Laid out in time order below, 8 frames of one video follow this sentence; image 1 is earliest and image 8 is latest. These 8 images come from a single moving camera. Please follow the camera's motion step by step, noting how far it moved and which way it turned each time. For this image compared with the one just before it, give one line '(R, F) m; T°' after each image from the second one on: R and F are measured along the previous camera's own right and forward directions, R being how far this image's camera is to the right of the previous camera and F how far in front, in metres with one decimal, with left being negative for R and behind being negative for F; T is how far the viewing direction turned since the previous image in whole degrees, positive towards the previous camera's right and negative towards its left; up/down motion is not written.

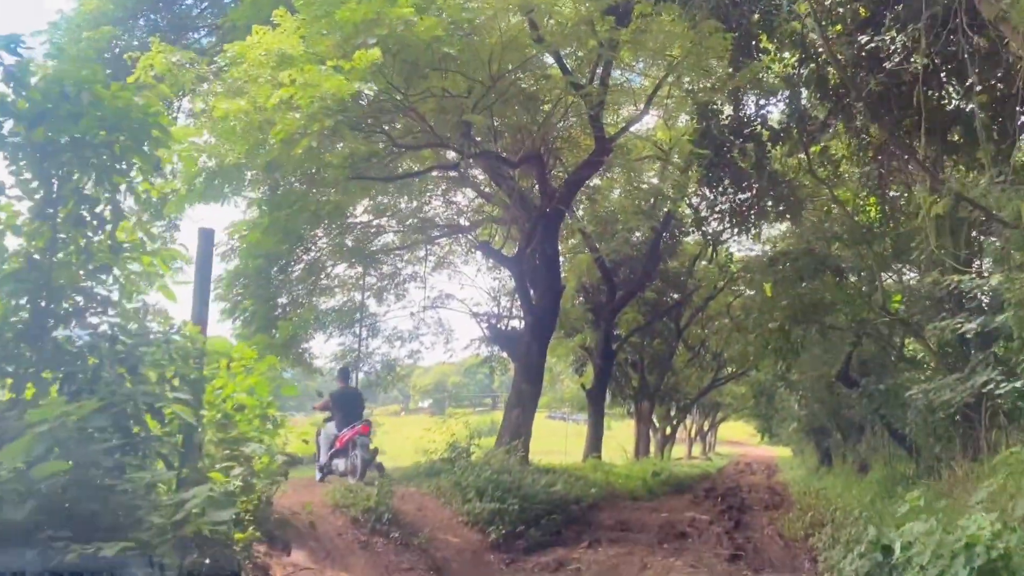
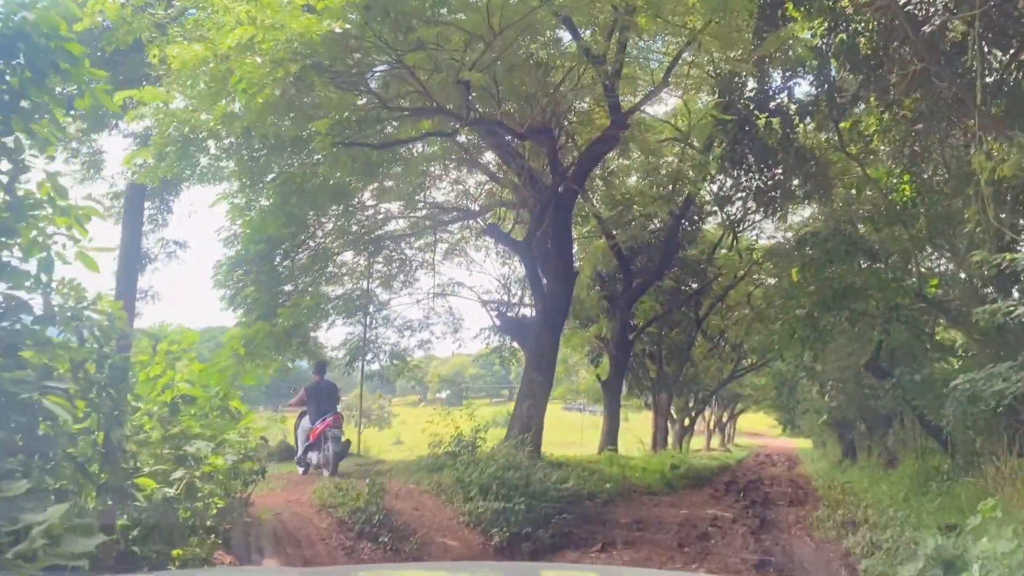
(+0.1, +0.5) m; -1°
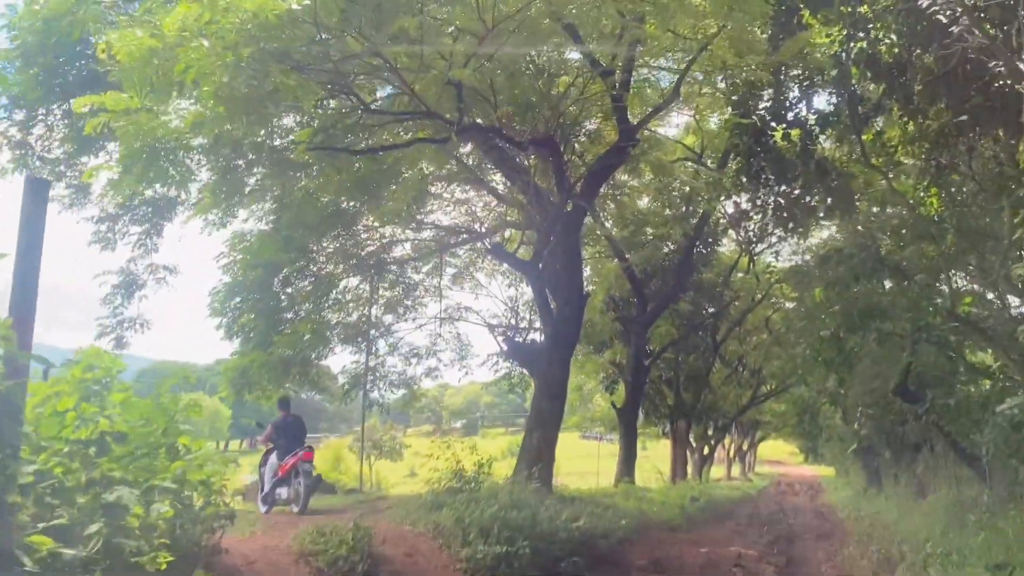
(+0.1, +0.5) m; -1°
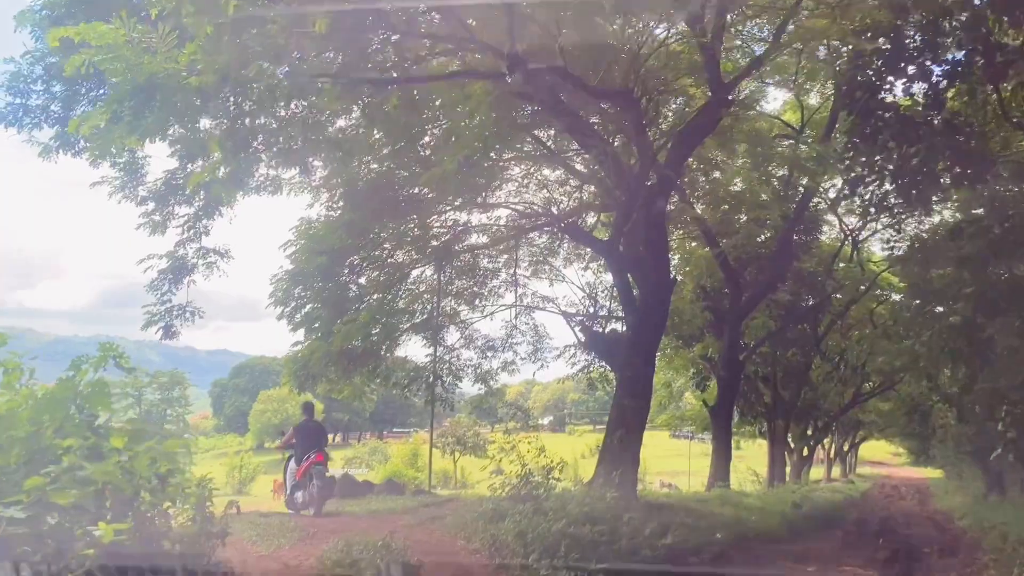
(+0.1, +0.9) m; -6°
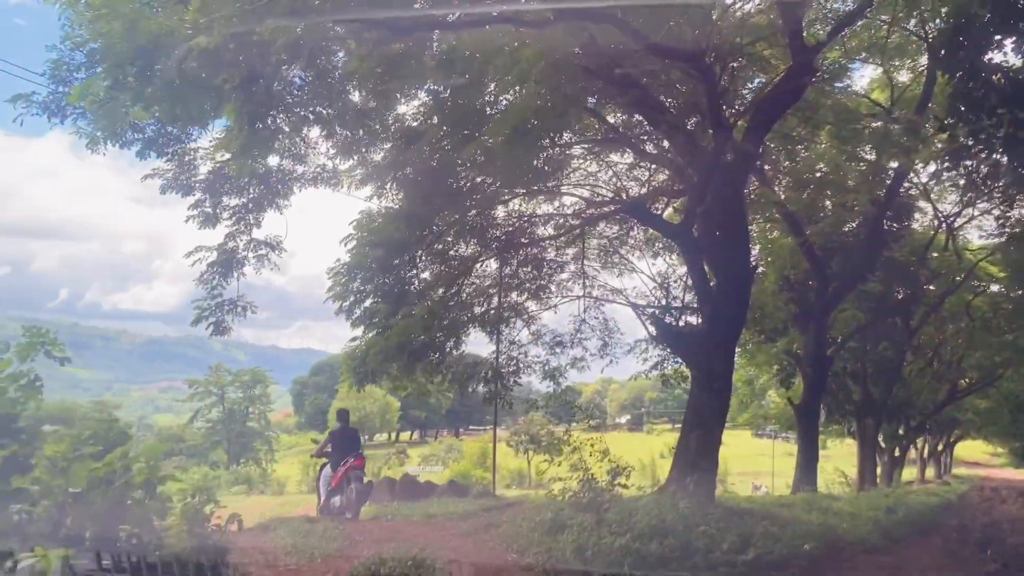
(+0.1, +0.5) m; -5°
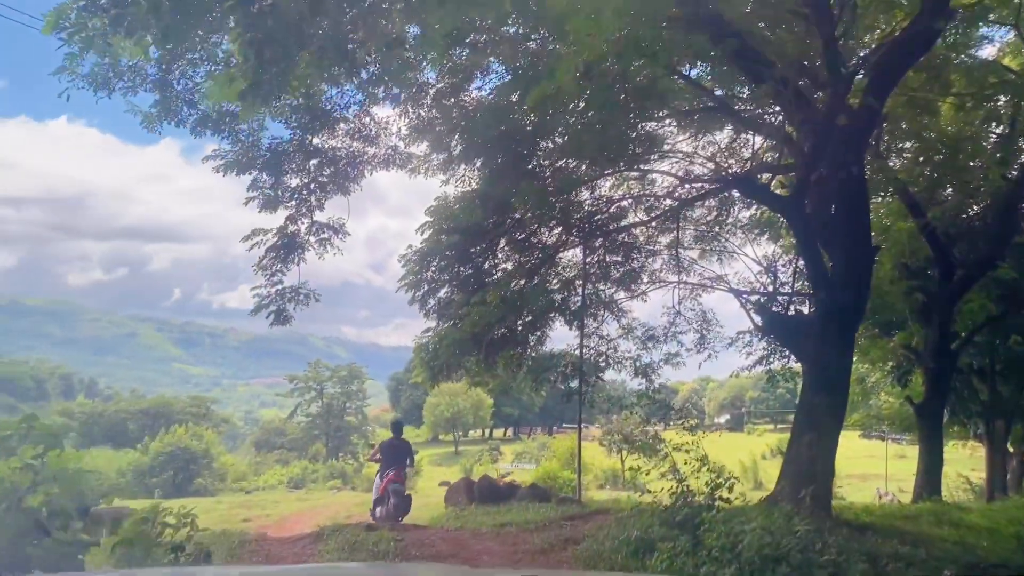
(+0.1, +0.8) m; -6°
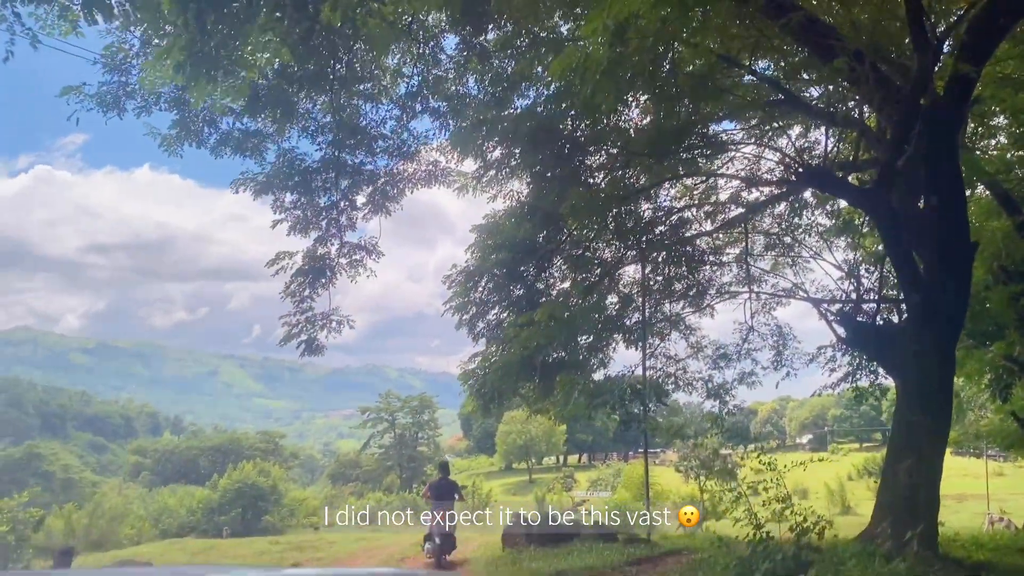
(+0.2, +0.6) m; -5°
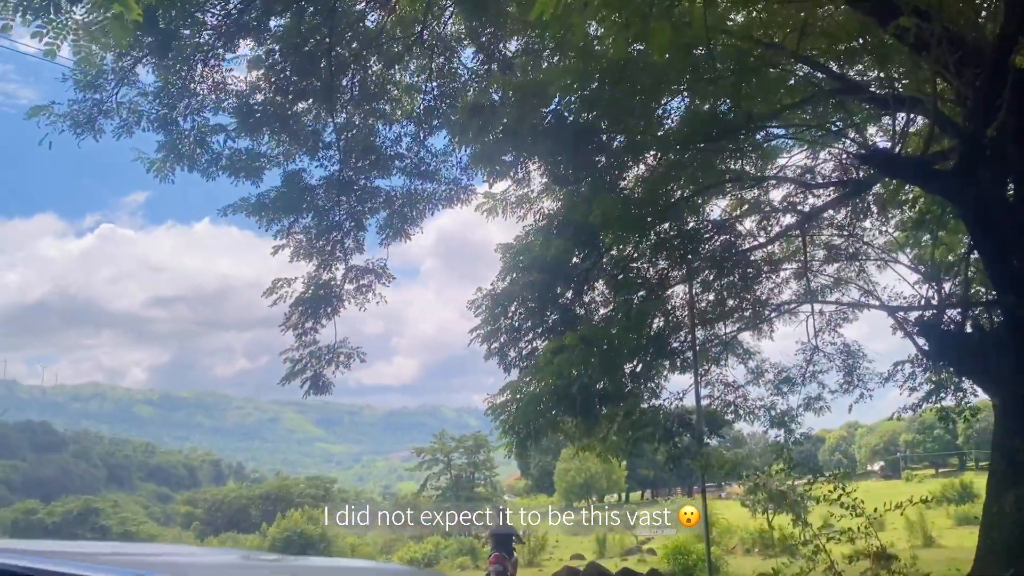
(+0.2, +0.7) m; -4°
